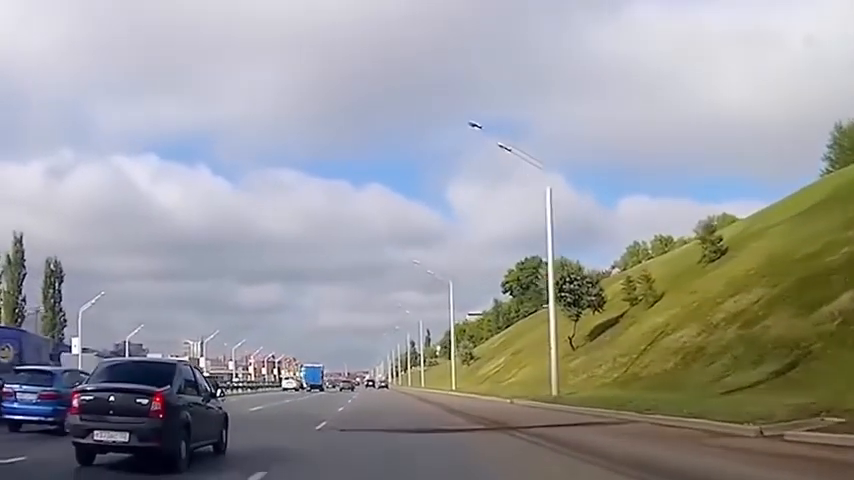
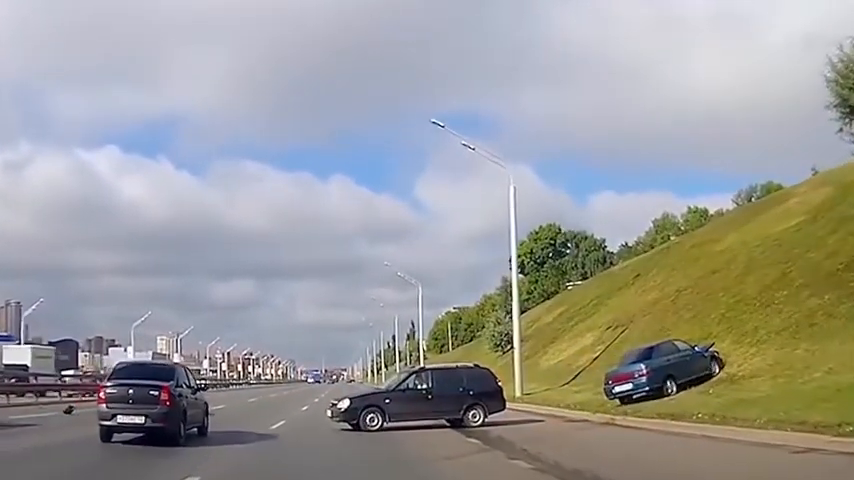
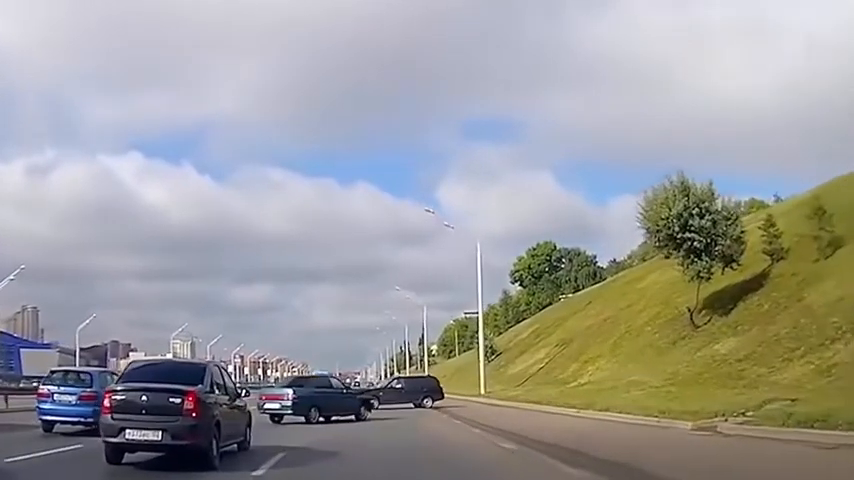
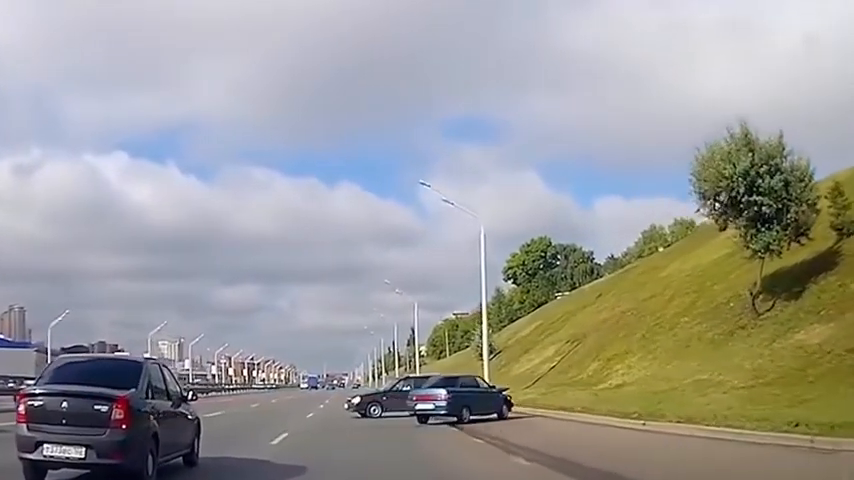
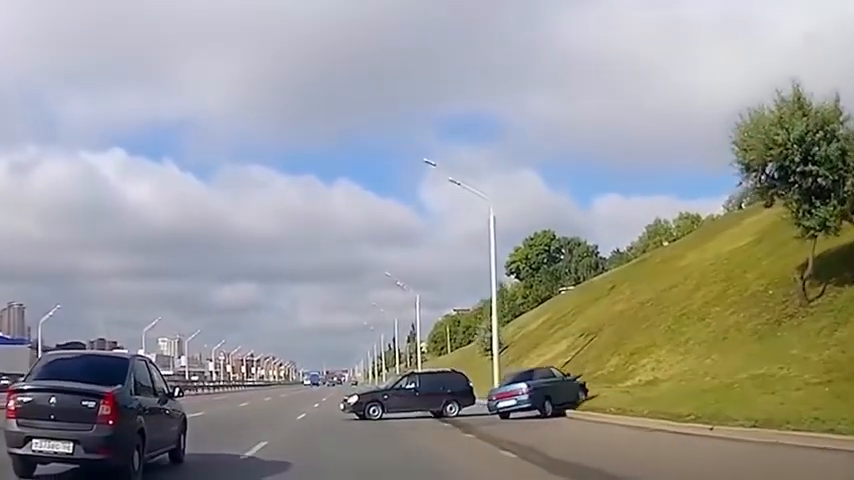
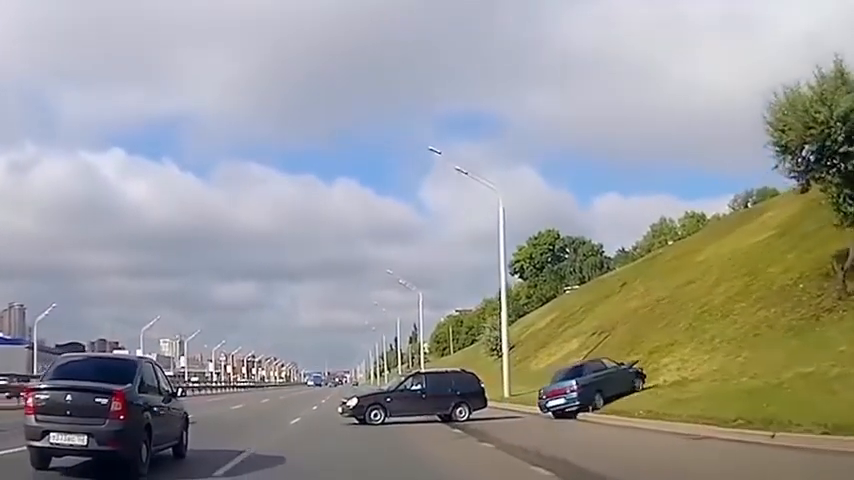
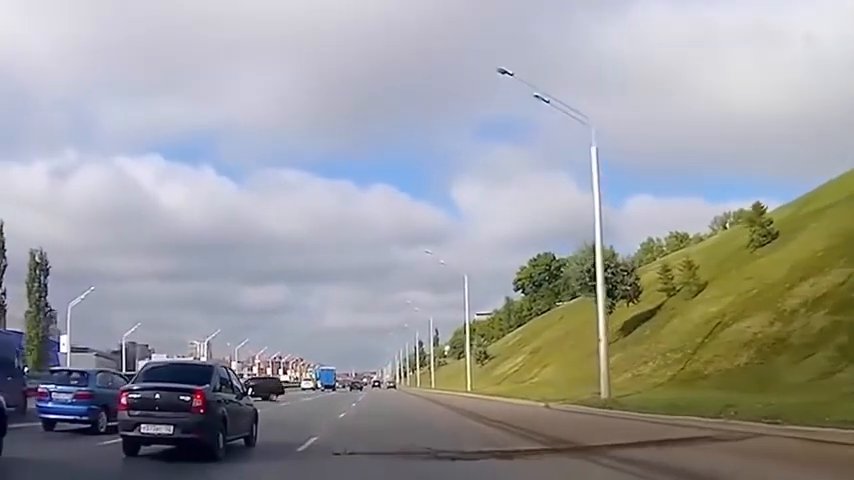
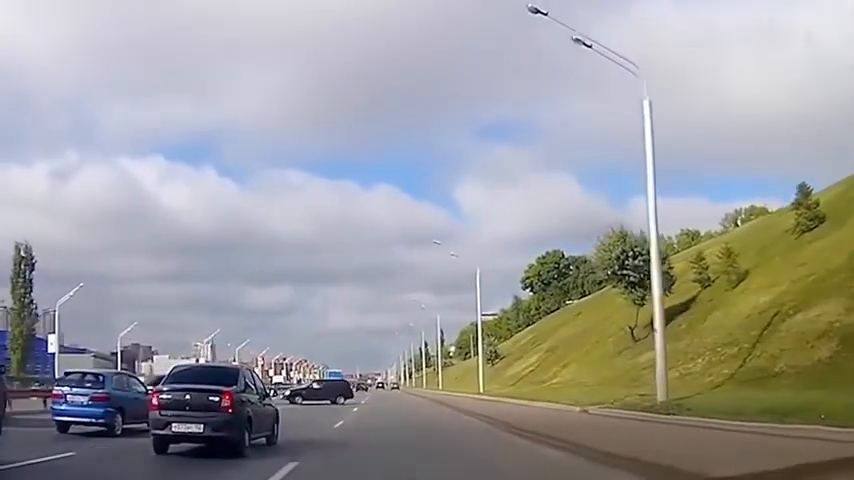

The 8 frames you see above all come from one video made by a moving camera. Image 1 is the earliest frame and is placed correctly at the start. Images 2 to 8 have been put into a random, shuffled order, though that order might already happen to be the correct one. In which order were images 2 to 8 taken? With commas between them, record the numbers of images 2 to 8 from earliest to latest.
7, 8, 3, 4, 5, 6, 2
